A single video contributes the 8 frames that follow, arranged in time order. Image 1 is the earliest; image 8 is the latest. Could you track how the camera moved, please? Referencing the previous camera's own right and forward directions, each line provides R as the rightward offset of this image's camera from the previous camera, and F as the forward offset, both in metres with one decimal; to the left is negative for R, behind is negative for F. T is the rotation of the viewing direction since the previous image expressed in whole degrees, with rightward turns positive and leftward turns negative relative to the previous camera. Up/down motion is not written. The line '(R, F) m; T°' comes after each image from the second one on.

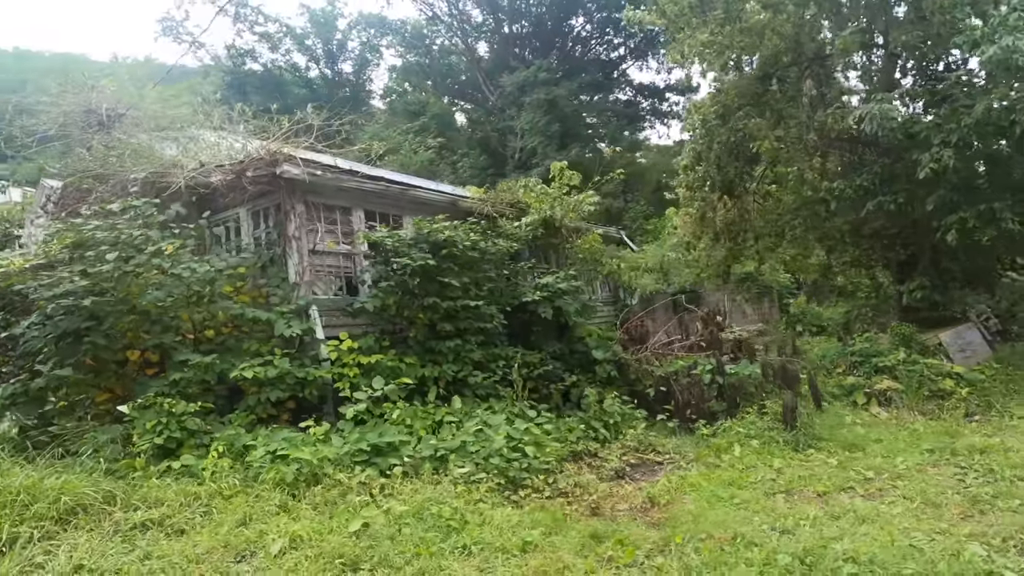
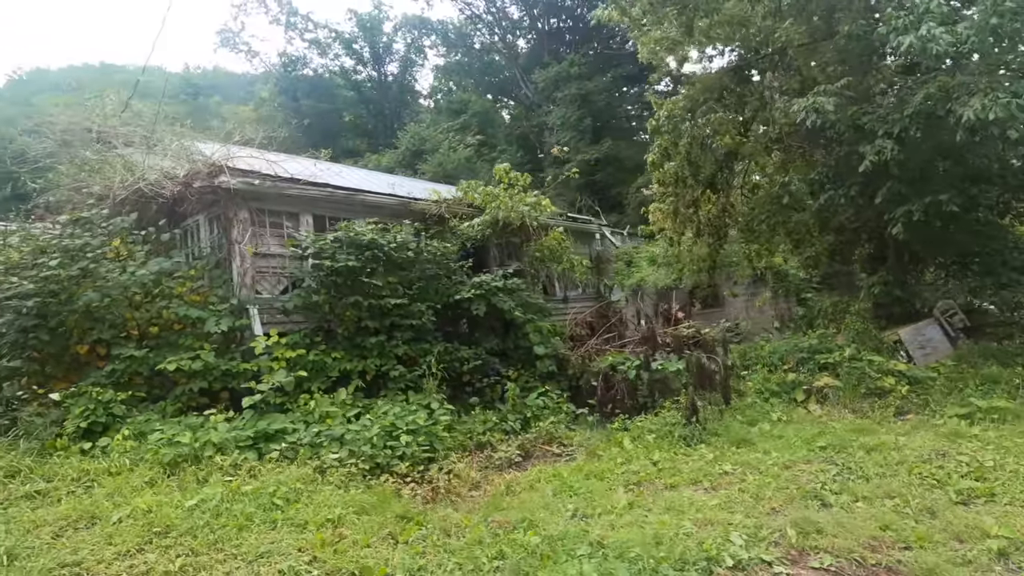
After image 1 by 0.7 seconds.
(+1.4, -0.2) m; -6°
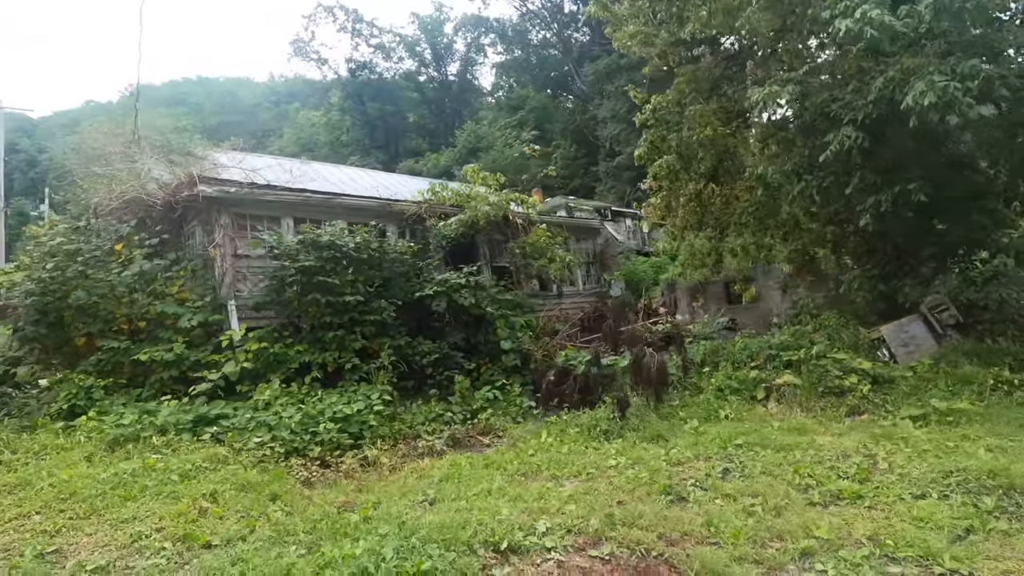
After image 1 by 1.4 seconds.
(+1.3, -0.1) m; -7°
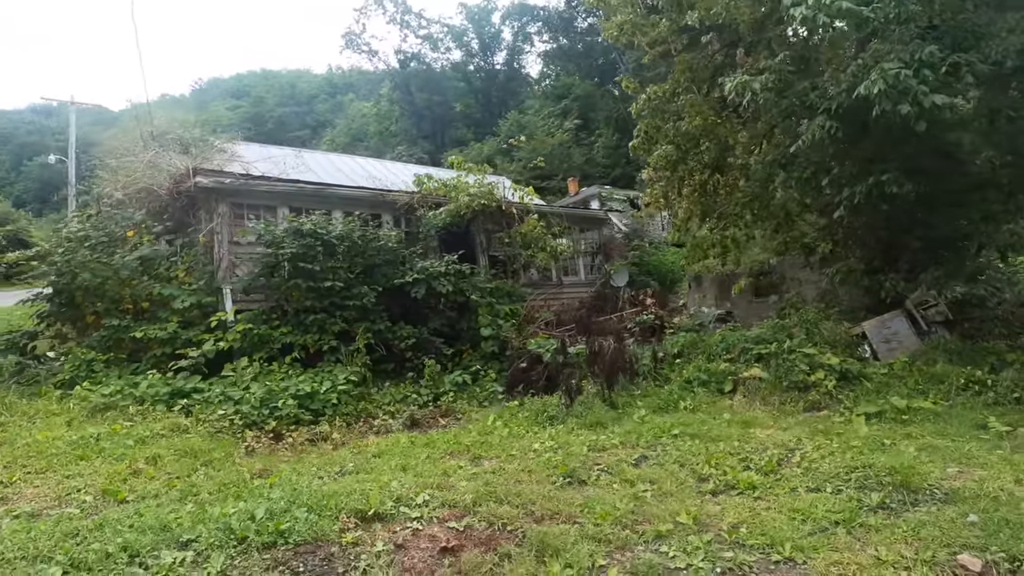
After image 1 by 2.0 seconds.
(+0.9, -0.1) m; -5°
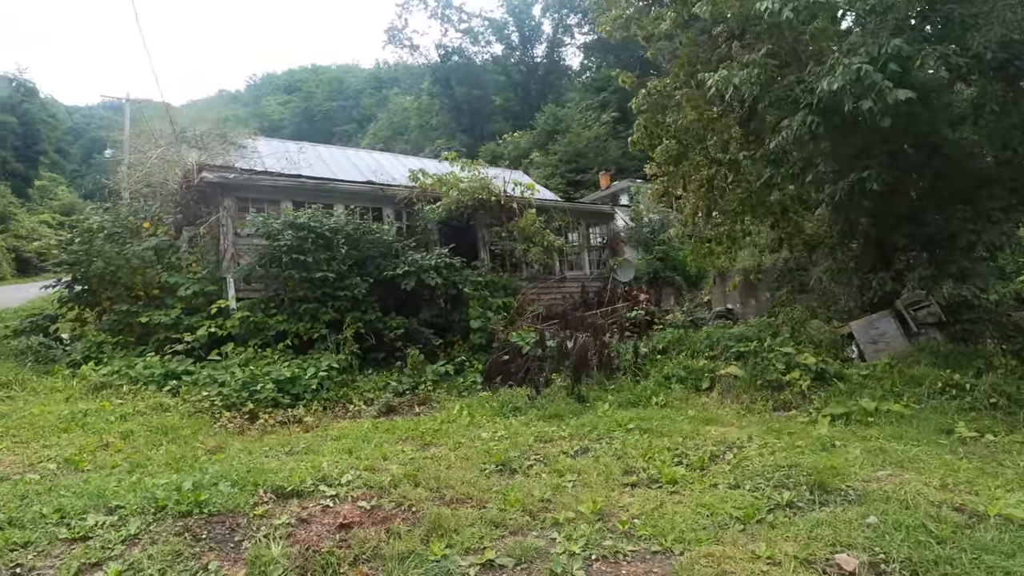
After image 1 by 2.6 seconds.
(+0.7, -0.1) m; -4°
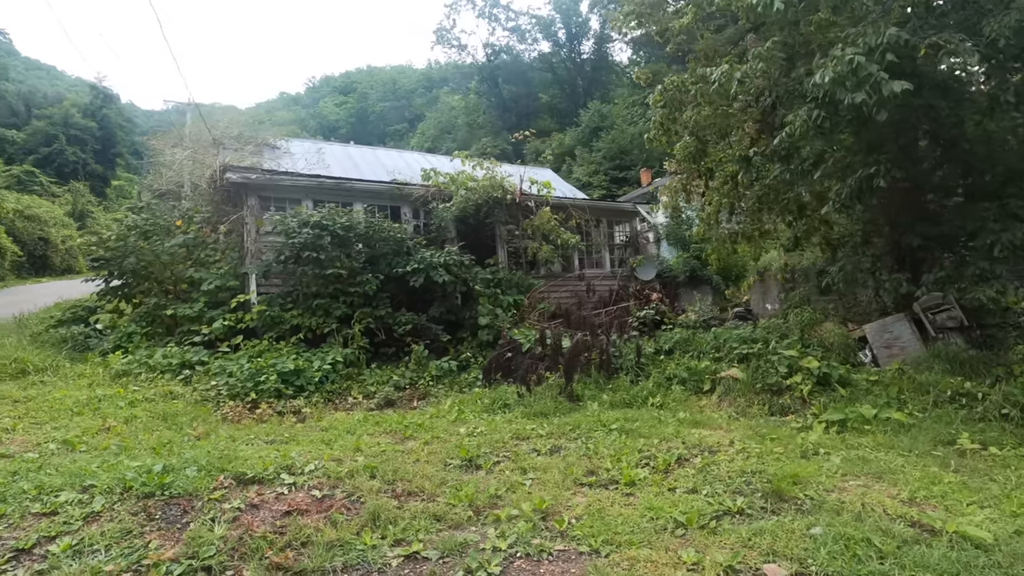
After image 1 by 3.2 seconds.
(+0.5, 0.0) m; -5°
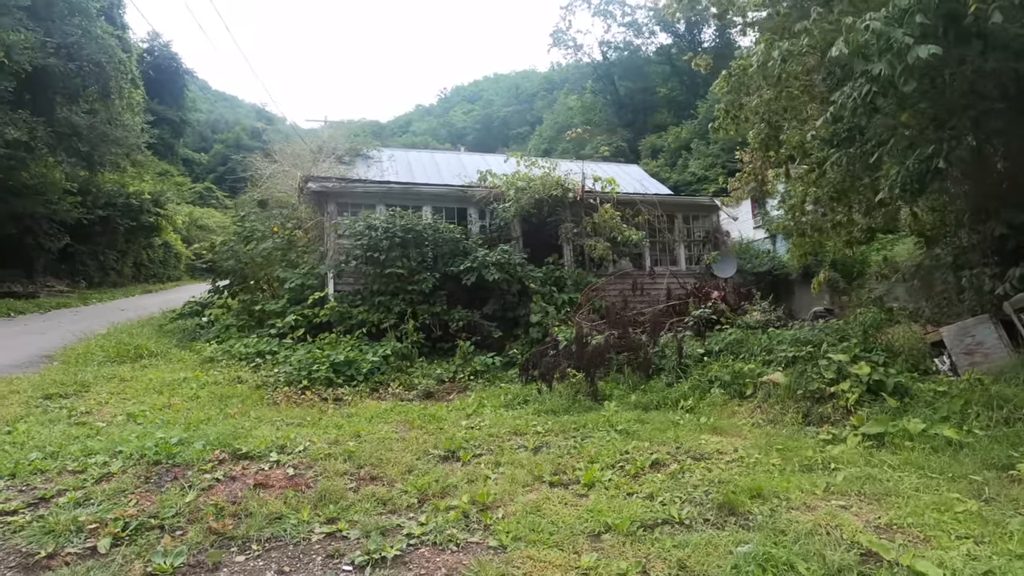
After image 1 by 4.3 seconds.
(+1.0, +0.1) m; -13°
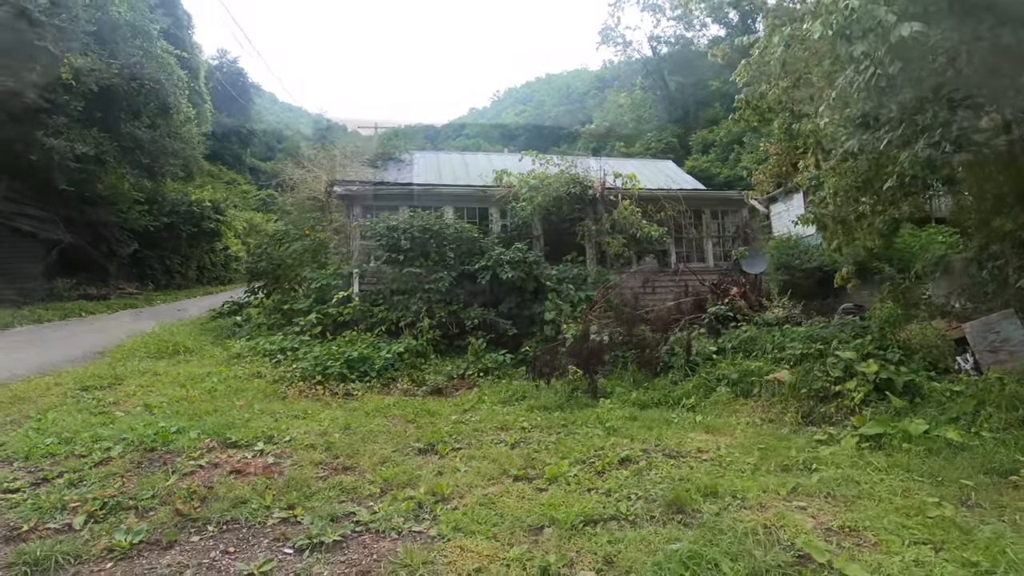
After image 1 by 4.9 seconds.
(+0.5, 0.0) m; -6°
